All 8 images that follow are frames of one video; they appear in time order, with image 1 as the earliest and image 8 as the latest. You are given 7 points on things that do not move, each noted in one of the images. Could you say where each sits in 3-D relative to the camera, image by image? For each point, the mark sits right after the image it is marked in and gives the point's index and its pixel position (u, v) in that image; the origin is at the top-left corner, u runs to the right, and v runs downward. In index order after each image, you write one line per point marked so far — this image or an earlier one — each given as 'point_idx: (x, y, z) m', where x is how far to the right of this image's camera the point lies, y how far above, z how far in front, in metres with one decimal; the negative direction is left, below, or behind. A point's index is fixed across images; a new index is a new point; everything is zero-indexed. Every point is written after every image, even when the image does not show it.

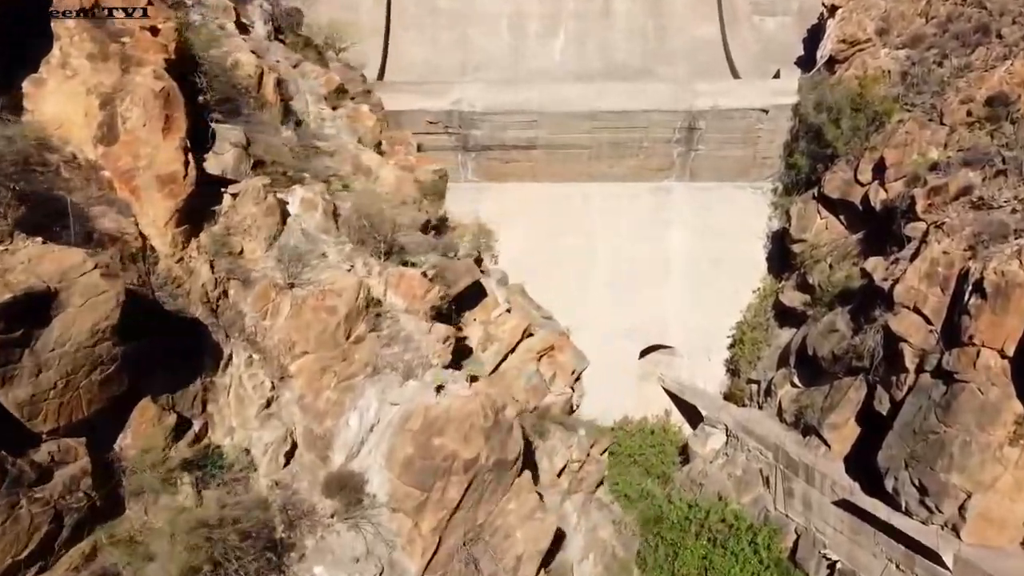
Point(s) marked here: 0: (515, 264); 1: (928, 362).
0: (+0.1, +0.3, +11.3) m
1: (+3.5, -0.6, +6.8) m
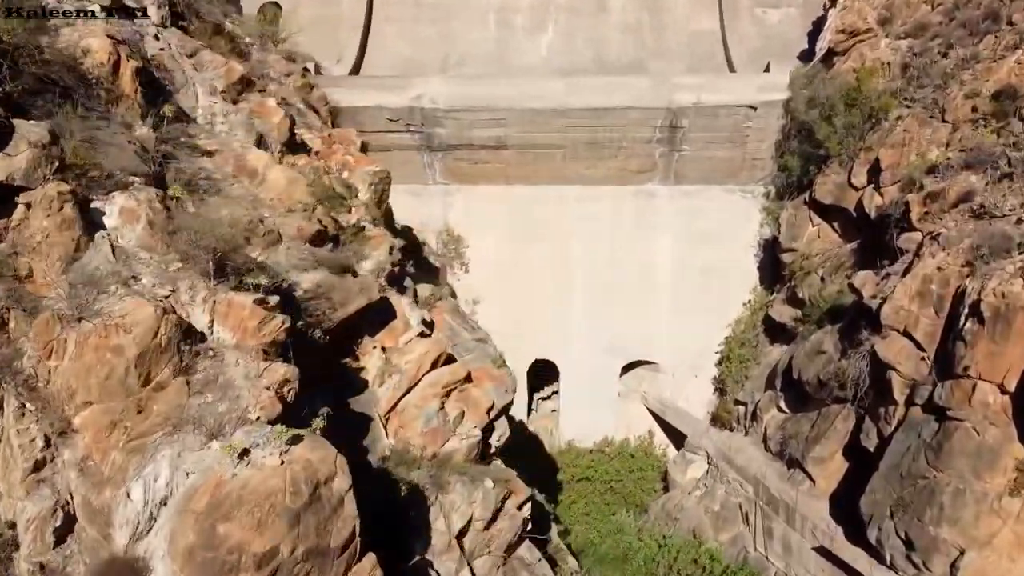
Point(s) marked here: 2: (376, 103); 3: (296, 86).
0: (-0.3, +0.2, +10.5) m
1: (+3.0, -0.8, +5.9) m
2: (-1.7, +2.2, +9.6) m
3: (-2.1, +2.0, +7.8) m
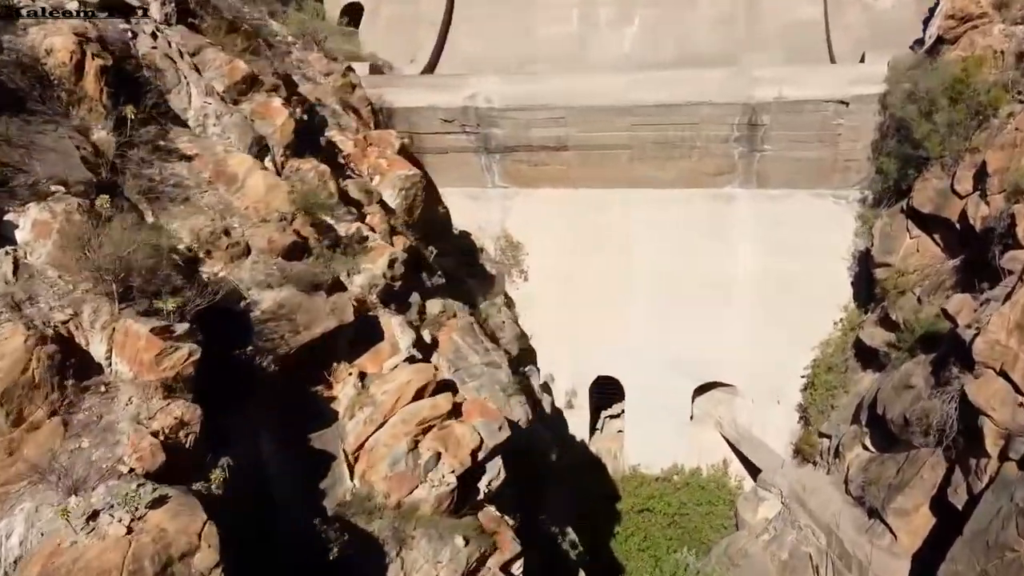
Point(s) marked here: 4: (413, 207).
0: (+0.4, +0.1, +9.9) m
1: (+3.0, -1.0, +4.9) m
2: (-0.9, +2.1, +9.2) m
3: (-1.7, +1.9, +7.5) m
4: (-0.9, +0.7, +6.9) m
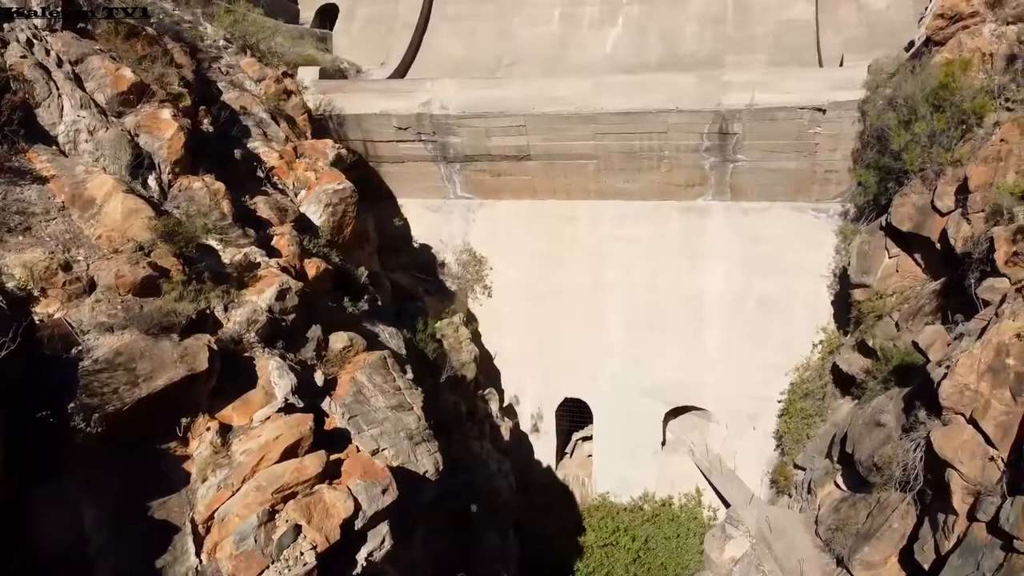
0: (0.0, -0.1, +9.3) m
1: (+2.5, -1.2, +4.3) m
2: (-1.4, +1.9, +8.7) m
3: (-2.1, +1.7, +7.0) m
4: (-1.3, +0.5, +6.4) m
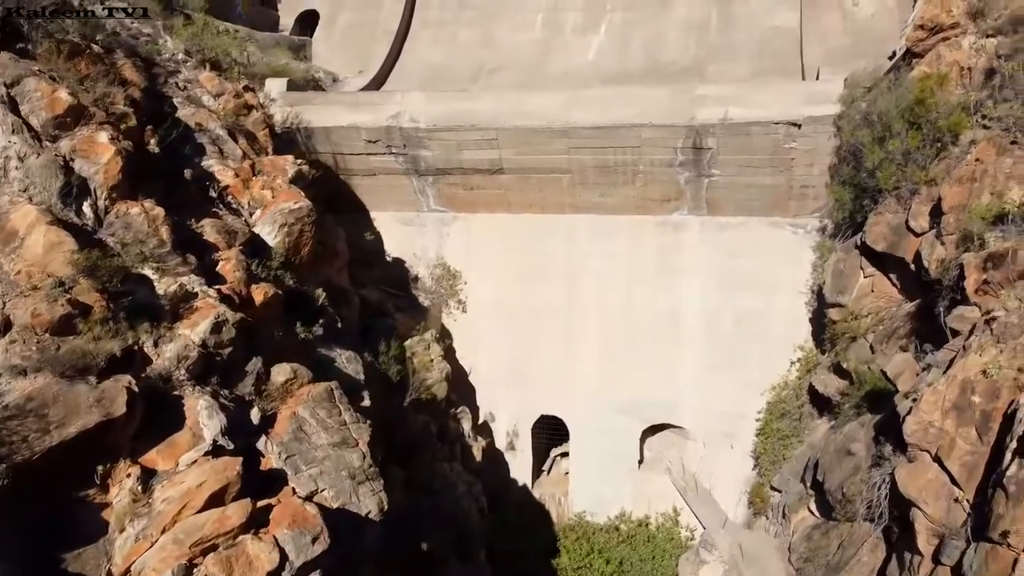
0: (-0.3, -0.3, +9.2) m
1: (+2.2, -1.3, +4.1) m
2: (-1.7, +1.7, +8.5) m
3: (-2.4, +1.5, +6.8) m
4: (-1.6, +0.3, +6.2) m
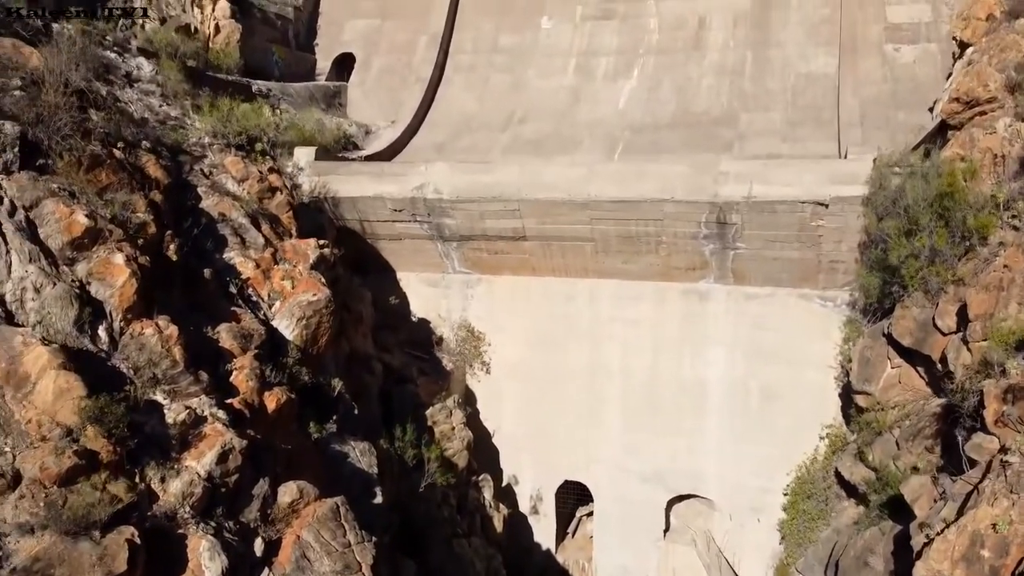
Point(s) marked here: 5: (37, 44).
0: (0.0, -1.0, +9.2) m
1: (+2.2, -2.1, +4.0) m
2: (-1.4, +1.0, +8.6) m
3: (-2.3, +0.8, +6.9) m
4: (-1.5, -0.4, +6.3) m
5: (-3.9, +1.9, +6.5) m
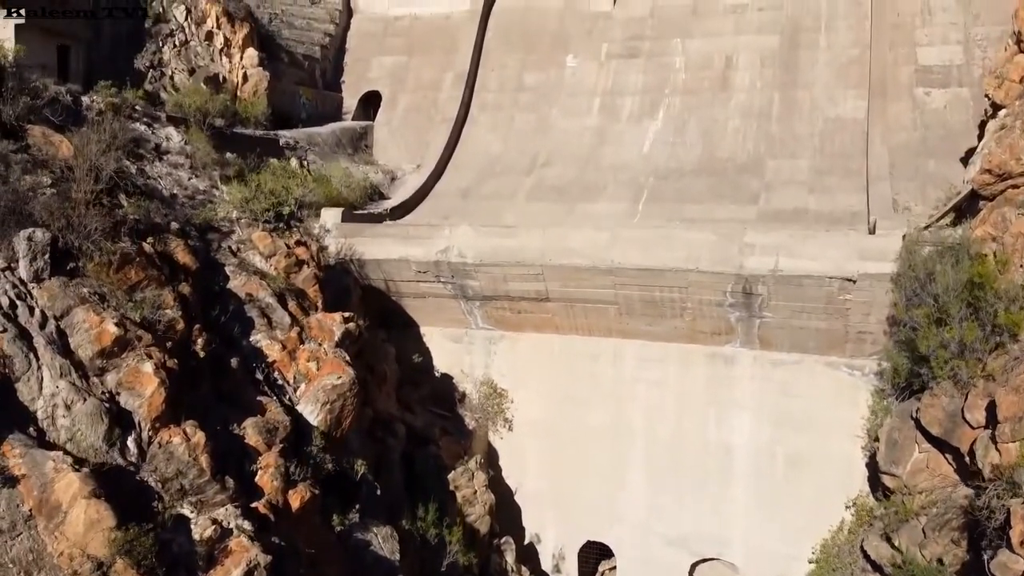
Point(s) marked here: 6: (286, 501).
0: (+0.2, -1.7, +9.2) m
1: (+2.3, -2.8, +3.9) m
2: (-1.2, +0.4, +8.6) m
3: (-2.1, +0.2, +7.0) m
4: (-1.3, -1.0, +6.3) m
5: (-3.7, +1.3, +6.7) m
6: (-1.5, -1.4, +5.3) m
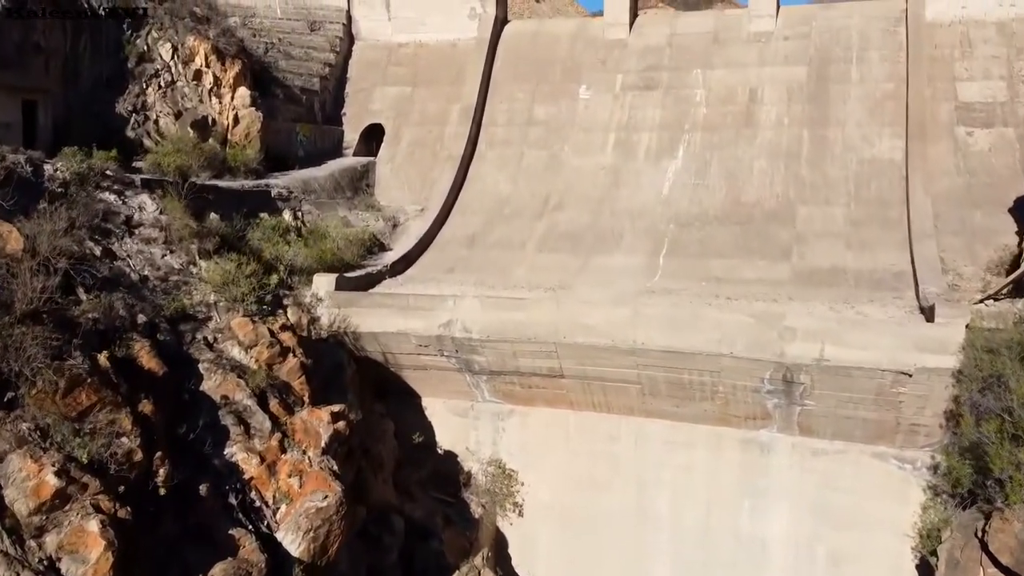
0: (+0.3, -2.4, +8.4) m
1: (+2.3, -3.5, +3.1) m
2: (-1.1, -0.4, +7.9) m
3: (-2.0, -0.6, +6.2) m
4: (-1.3, -1.8, +5.6) m
5: (-3.6, +0.6, +5.9) m
6: (-1.4, -2.1, +4.5) m
